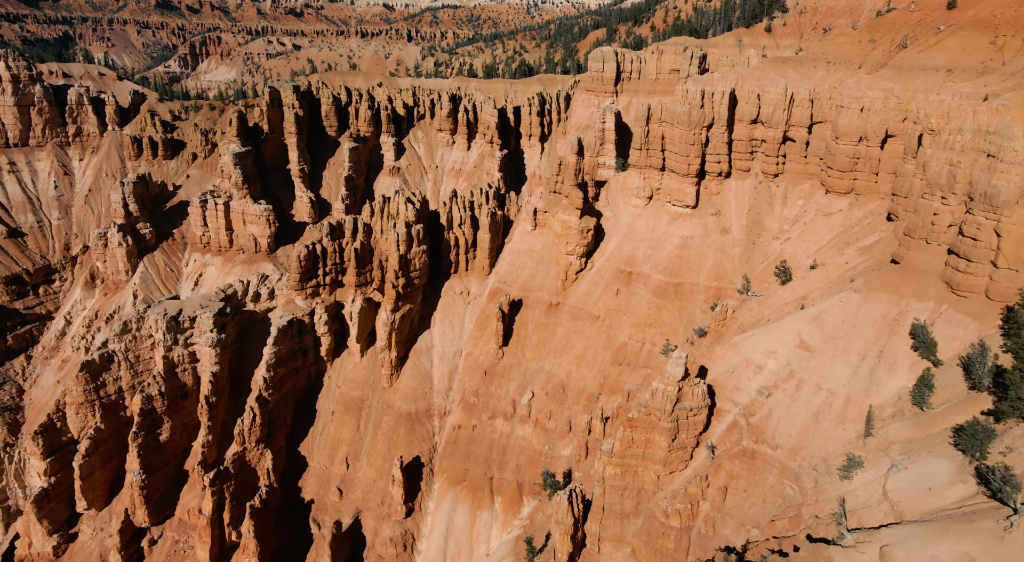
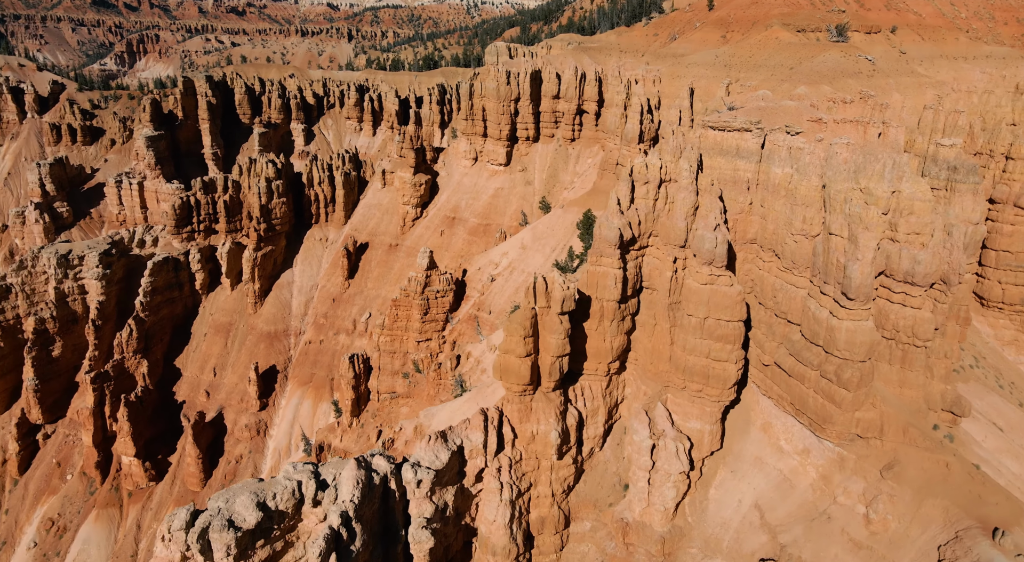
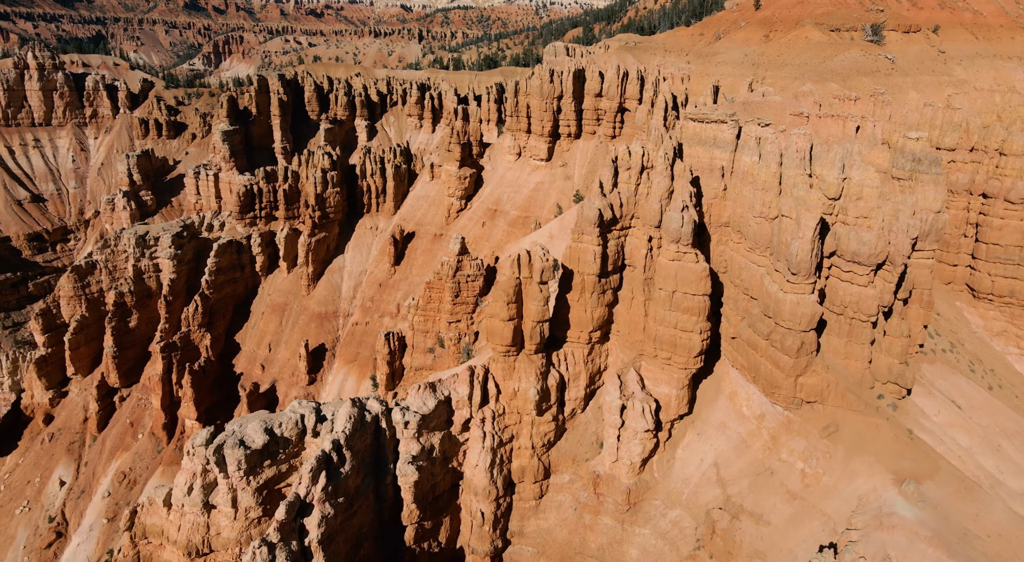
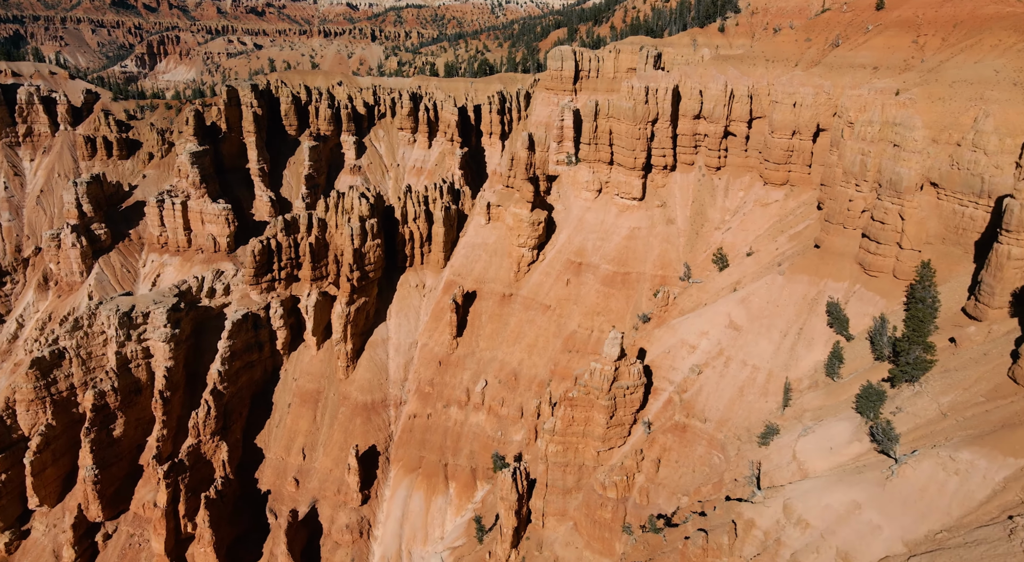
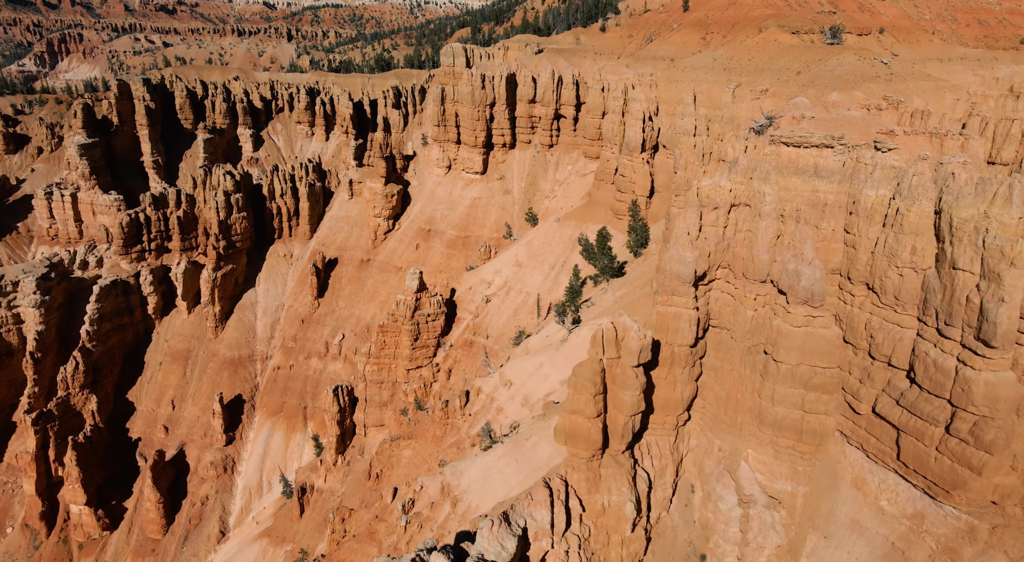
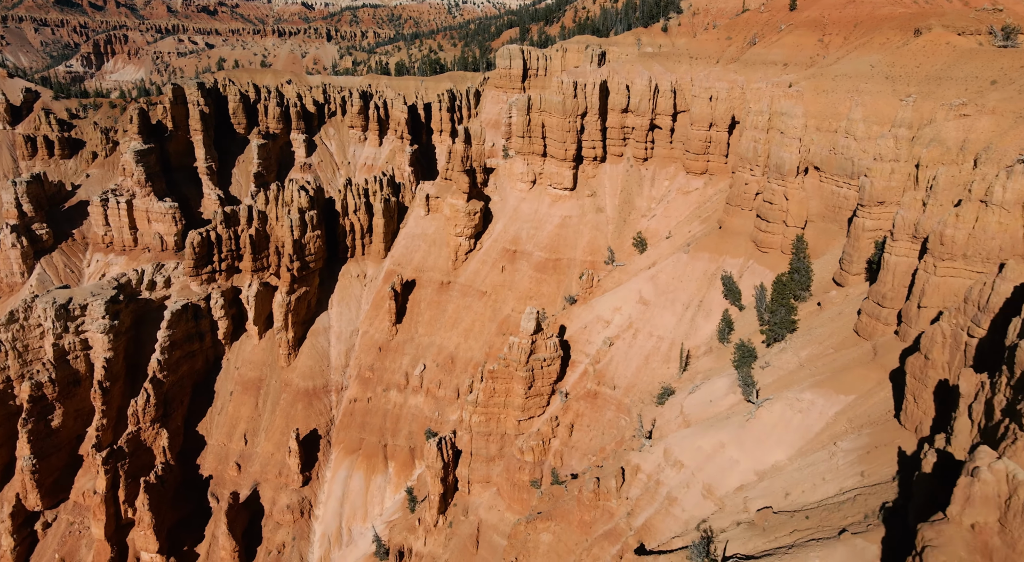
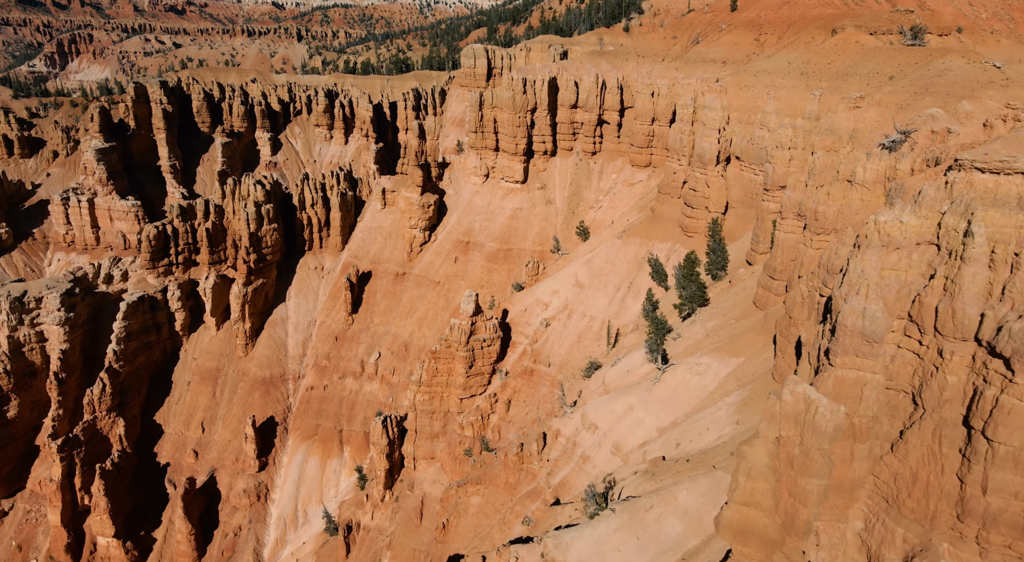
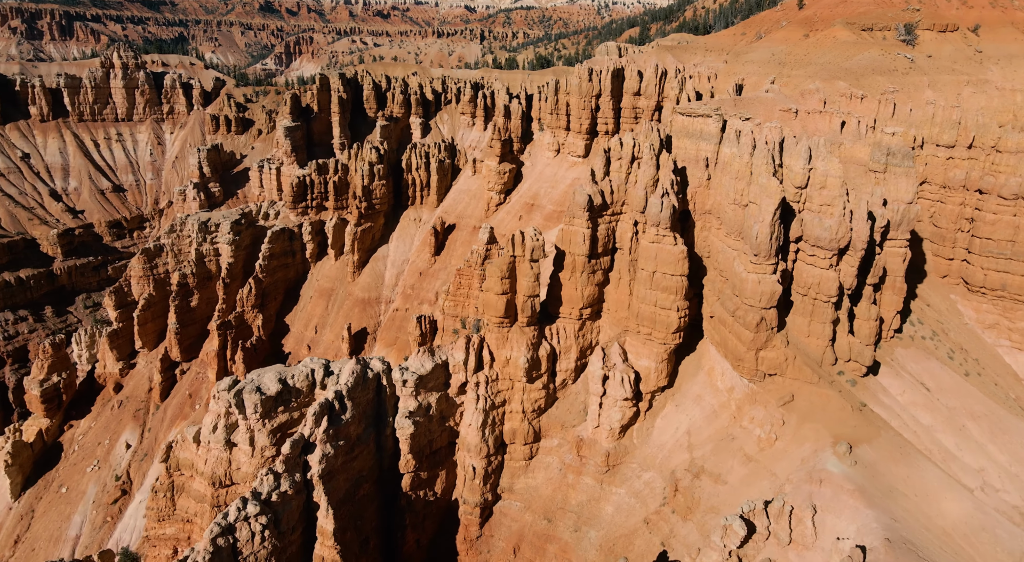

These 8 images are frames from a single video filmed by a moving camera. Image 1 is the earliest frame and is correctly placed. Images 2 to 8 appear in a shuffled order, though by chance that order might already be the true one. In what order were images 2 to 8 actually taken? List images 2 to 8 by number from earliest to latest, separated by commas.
4, 6, 7, 5, 2, 3, 8
